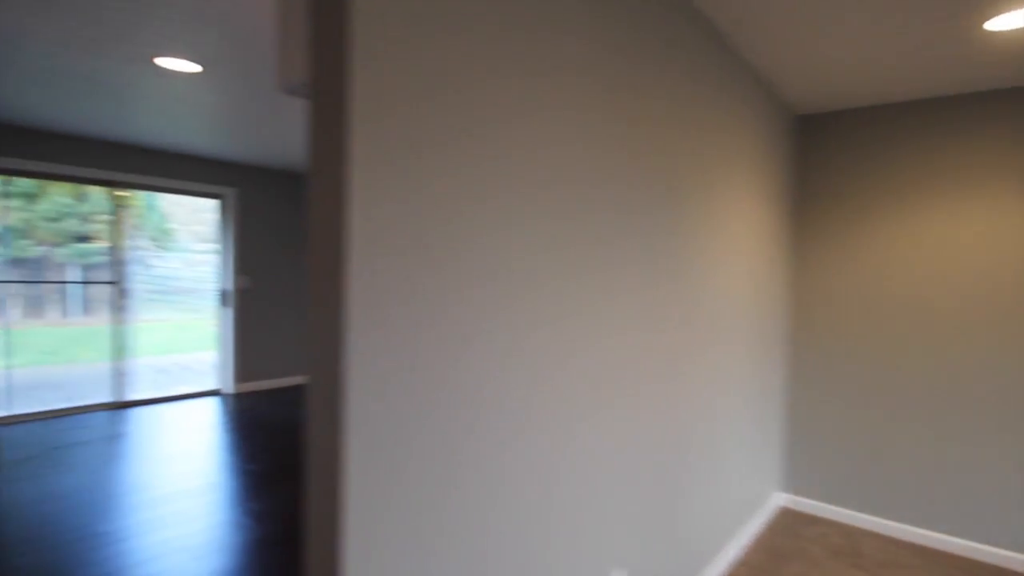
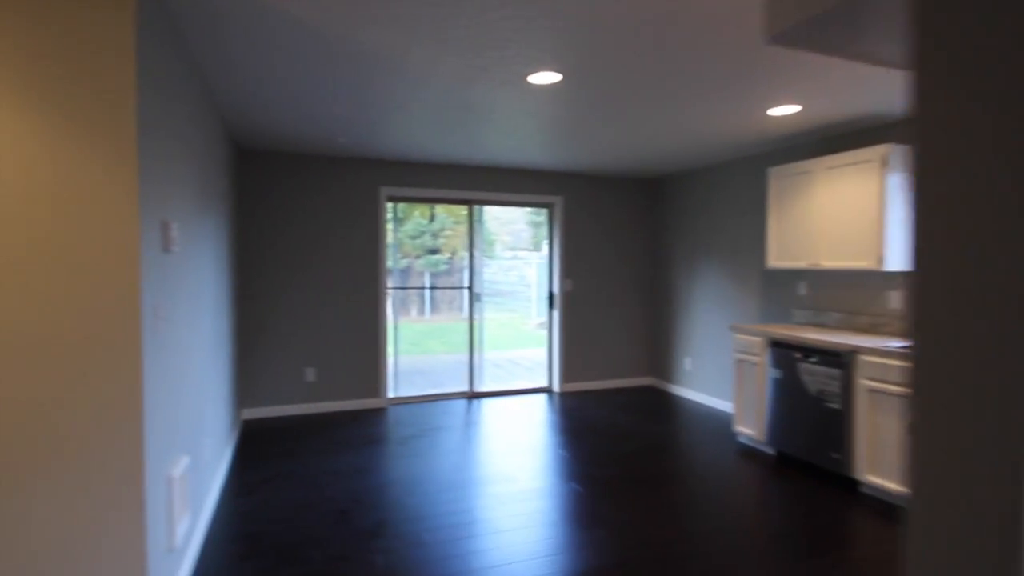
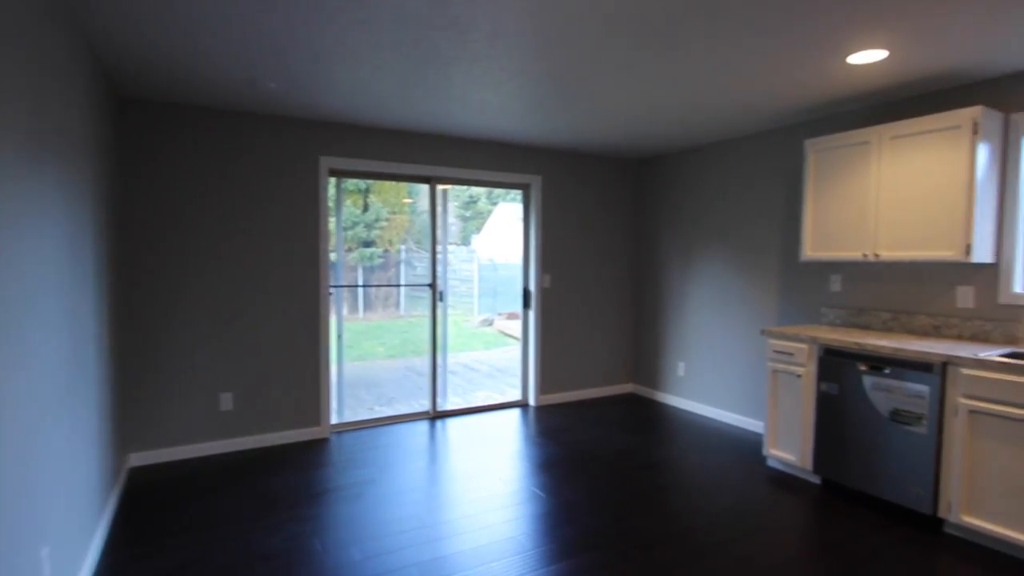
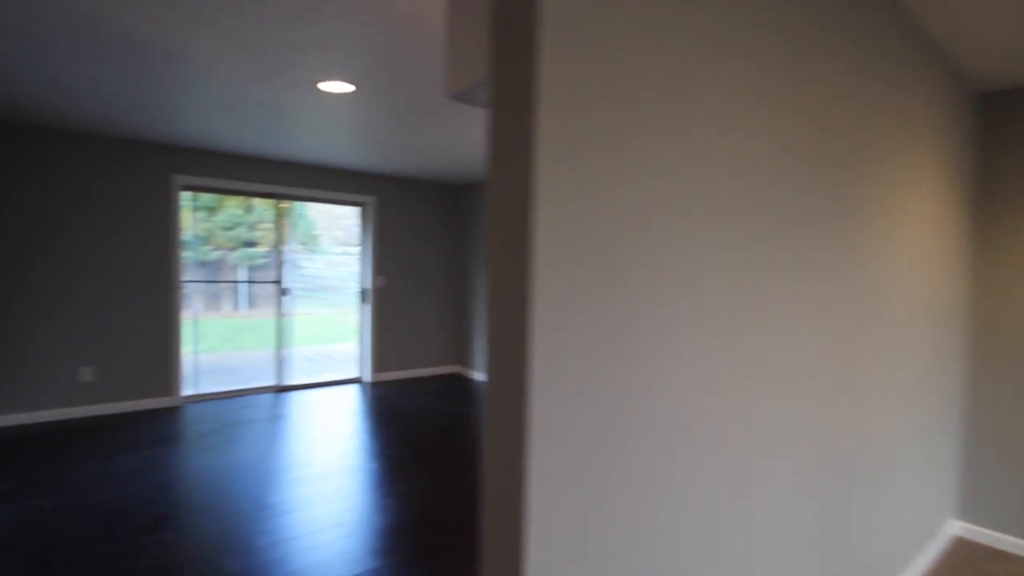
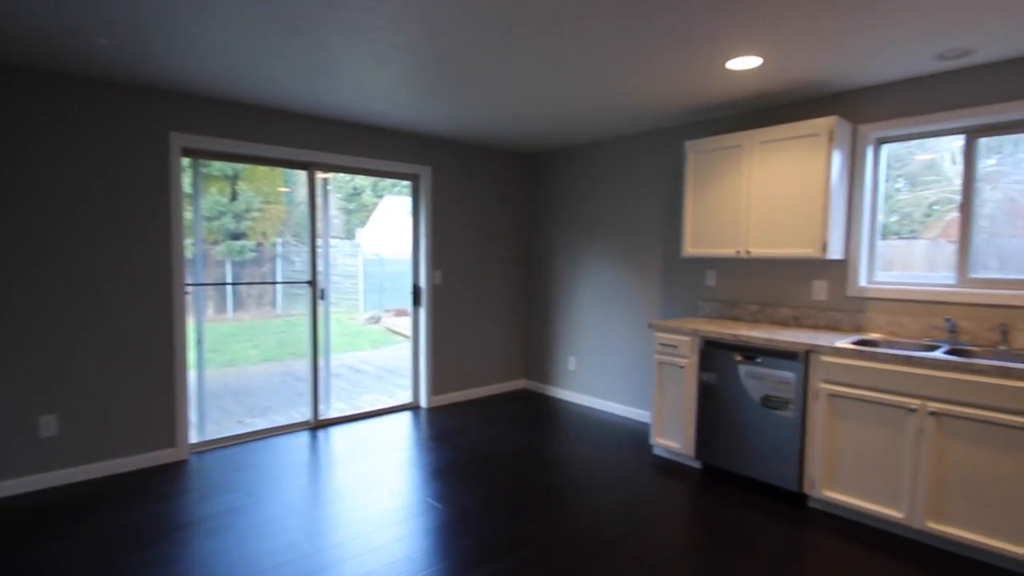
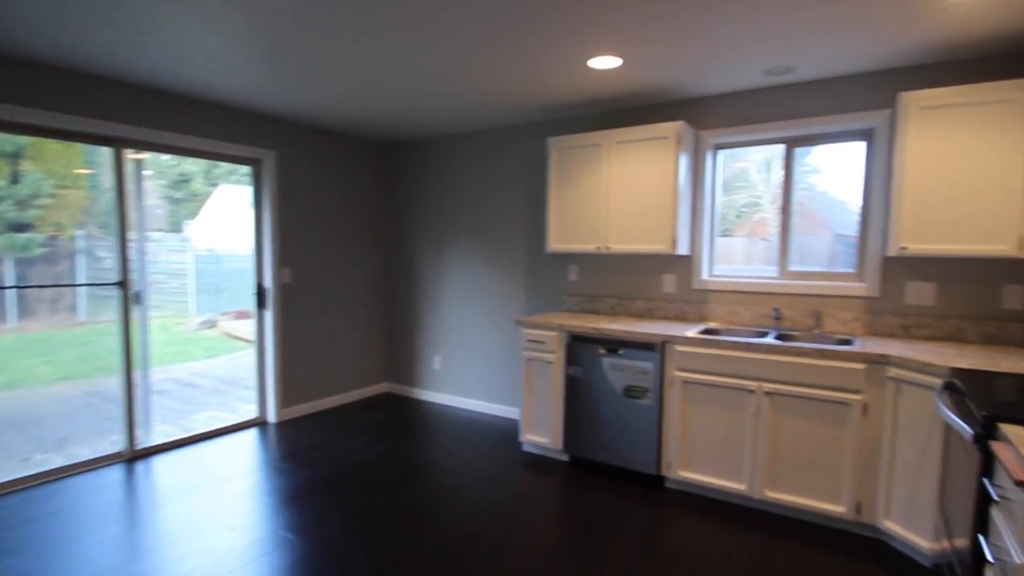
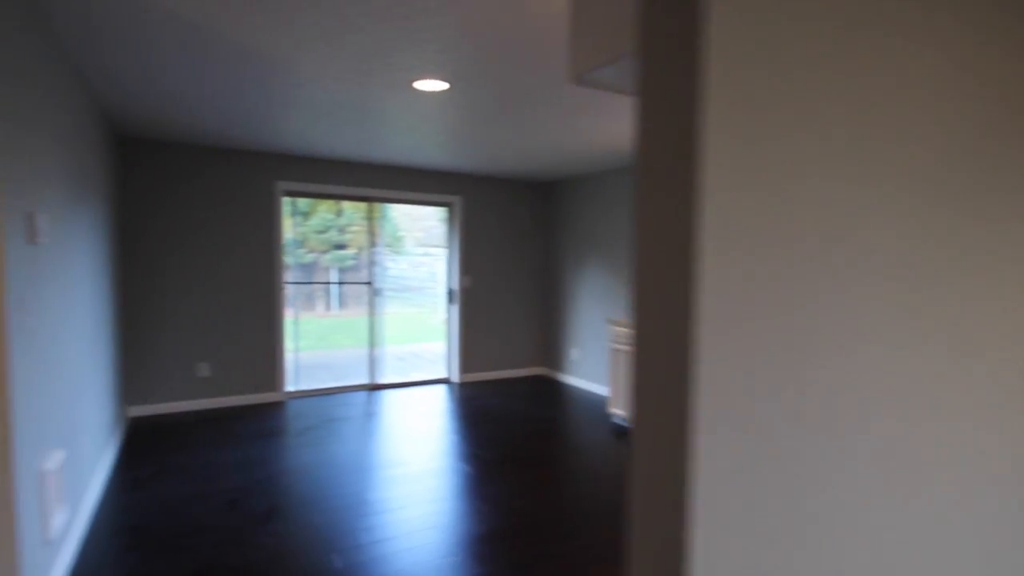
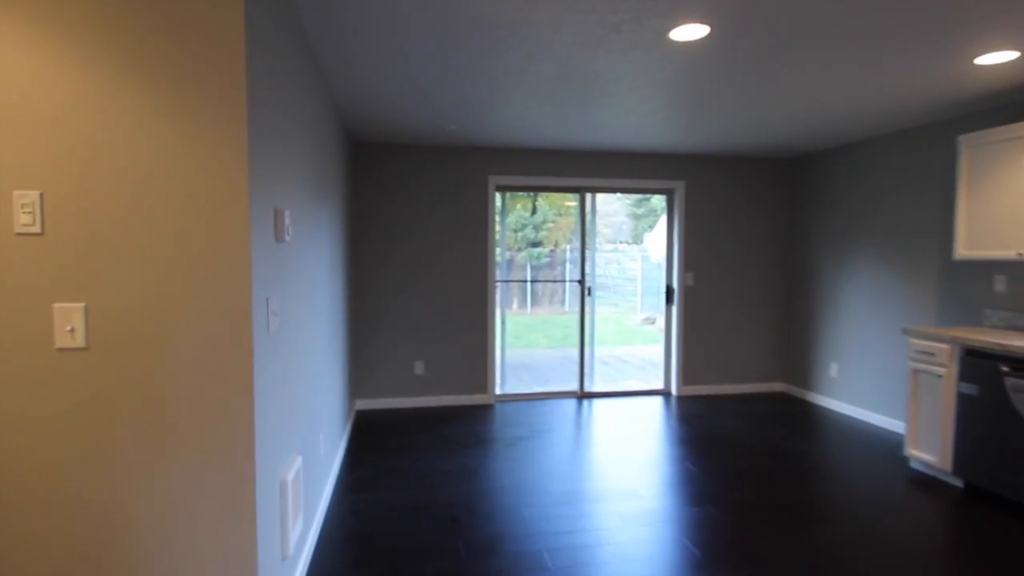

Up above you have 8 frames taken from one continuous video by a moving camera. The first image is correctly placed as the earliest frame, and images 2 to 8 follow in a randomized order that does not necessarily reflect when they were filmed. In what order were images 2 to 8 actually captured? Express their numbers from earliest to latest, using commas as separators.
4, 7, 2, 8, 3, 5, 6
